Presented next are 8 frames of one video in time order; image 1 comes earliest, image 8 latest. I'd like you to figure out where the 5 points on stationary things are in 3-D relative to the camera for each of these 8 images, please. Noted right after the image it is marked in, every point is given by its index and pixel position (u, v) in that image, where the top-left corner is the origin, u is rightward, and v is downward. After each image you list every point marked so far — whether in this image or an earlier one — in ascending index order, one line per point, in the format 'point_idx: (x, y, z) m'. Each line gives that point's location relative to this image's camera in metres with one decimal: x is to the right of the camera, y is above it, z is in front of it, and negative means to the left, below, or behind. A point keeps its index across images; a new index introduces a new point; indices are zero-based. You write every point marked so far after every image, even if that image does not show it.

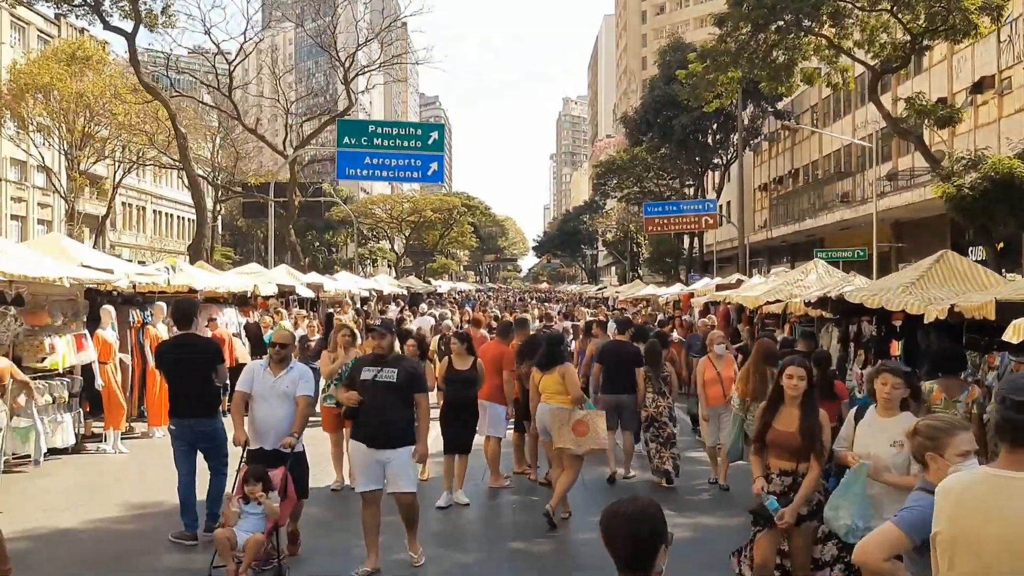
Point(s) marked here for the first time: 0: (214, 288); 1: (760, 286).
0: (-4.9, 0.0, +14.8) m
1: (+4.2, 0.0, +15.4) m
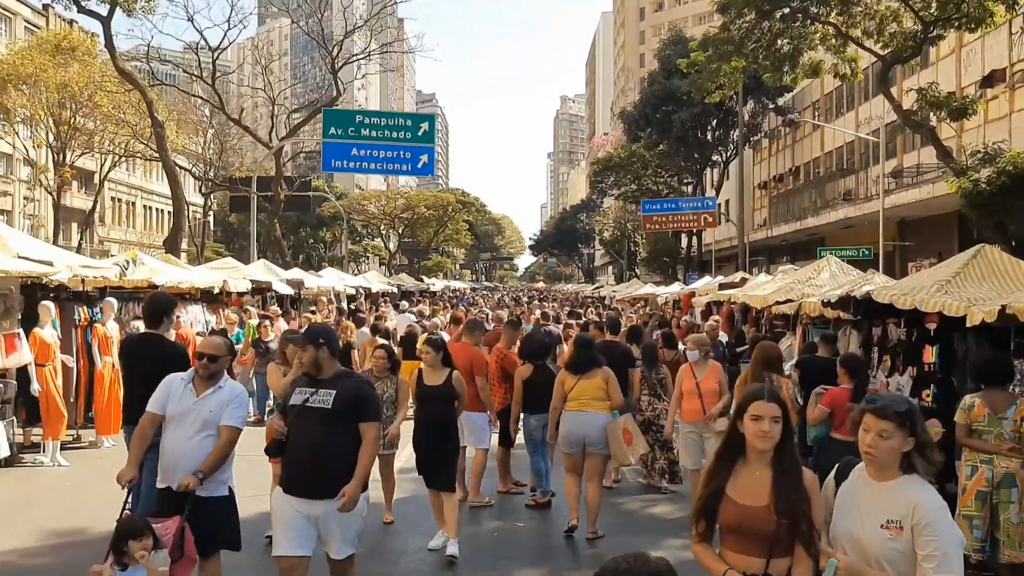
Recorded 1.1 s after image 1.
0: (-5.1, +0.1, +13.7) m
1: (+4.0, 0.0, +14.3) m
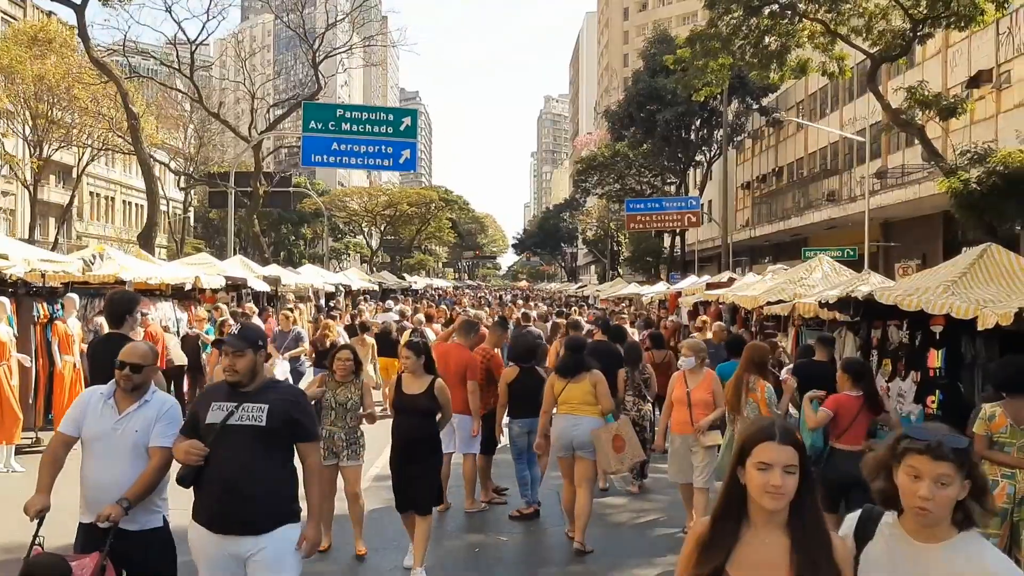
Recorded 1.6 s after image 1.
0: (-5.4, +0.1, +13.1) m
1: (+3.8, 0.0, +13.9) m
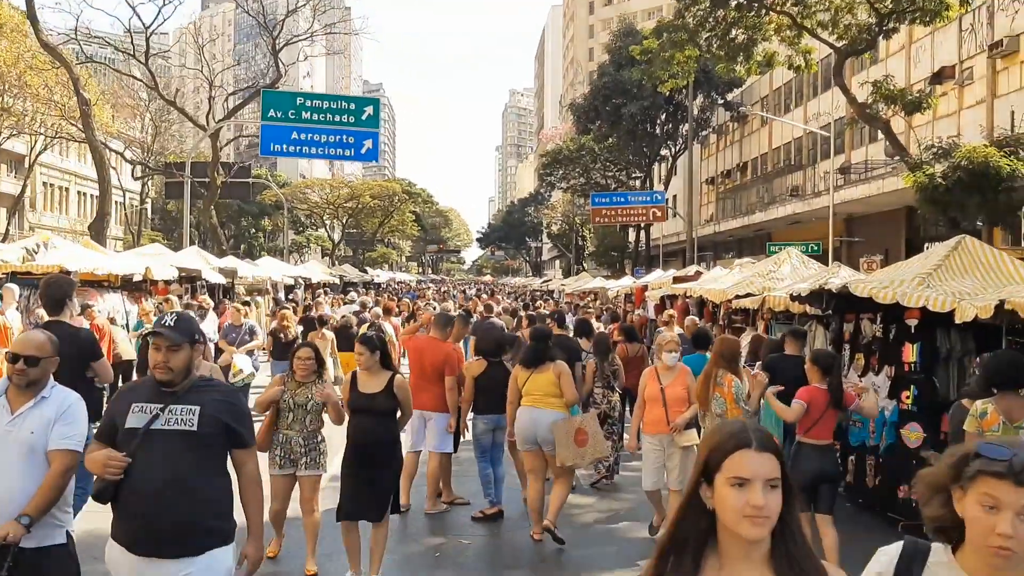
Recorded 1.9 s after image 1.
0: (-5.9, +0.2, +12.6) m
1: (+3.2, +0.2, +13.7) m
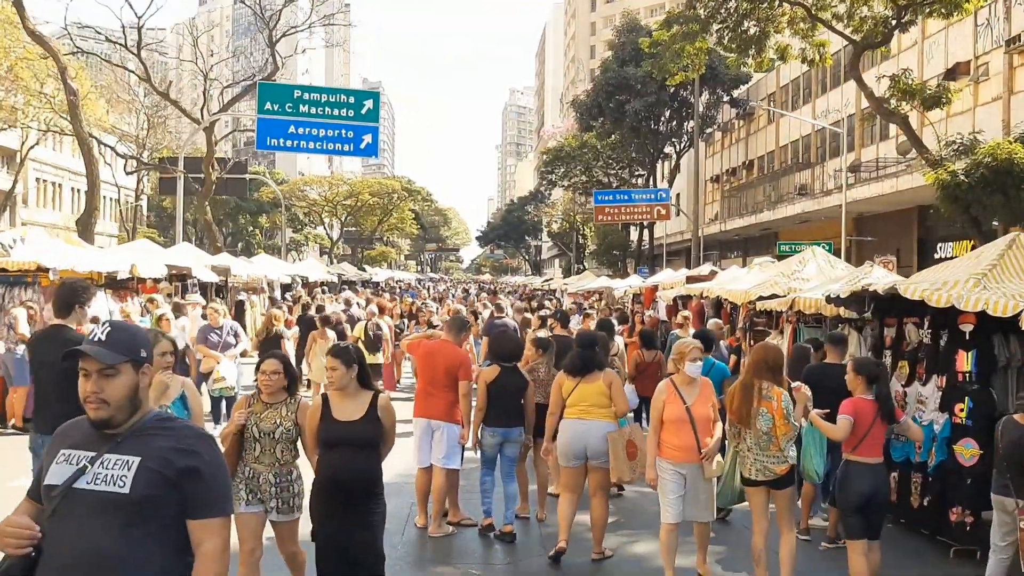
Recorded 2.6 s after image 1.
0: (-5.8, +0.3, +11.8) m
1: (+3.3, +0.1, +13.0) m
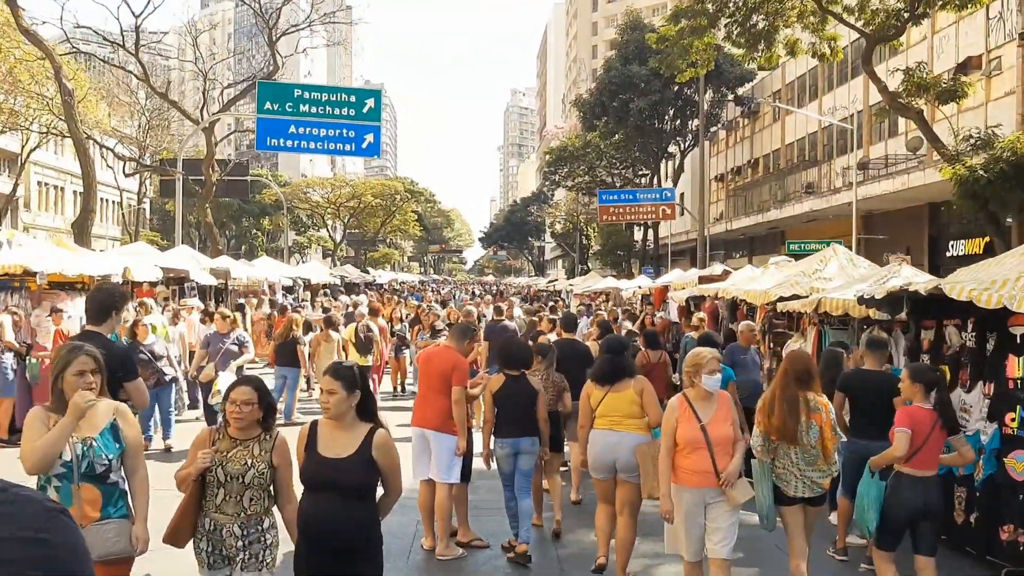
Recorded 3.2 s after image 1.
0: (-5.7, +0.2, +11.4) m
1: (+3.4, +0.1, +12.5) m
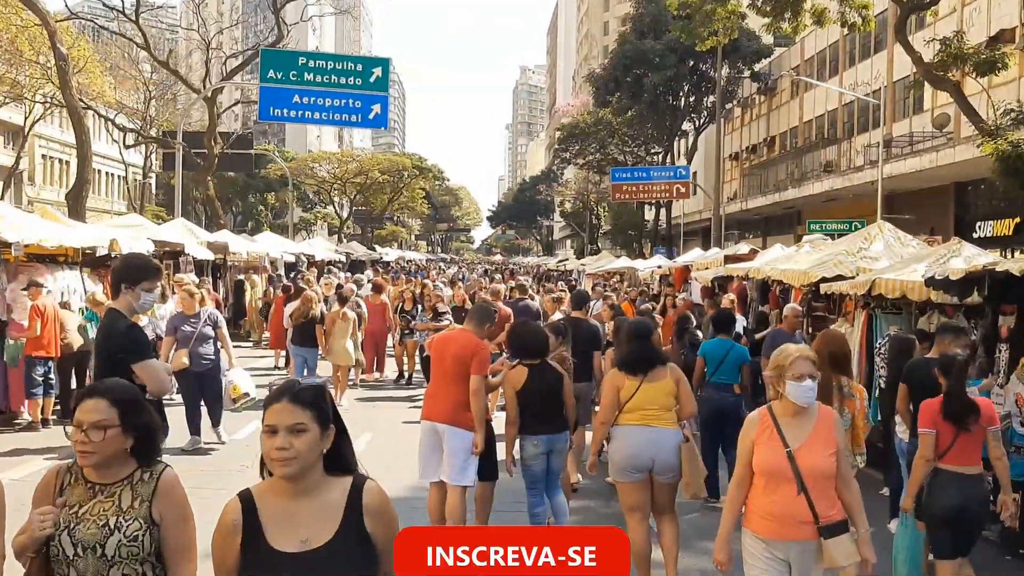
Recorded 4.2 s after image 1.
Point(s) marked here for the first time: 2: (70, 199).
0: (-5.5, +0.5, +10.5) m
1: (+3.6, +0.4, +11.6) m
2: (-9.4, +1.9, +19.0) m
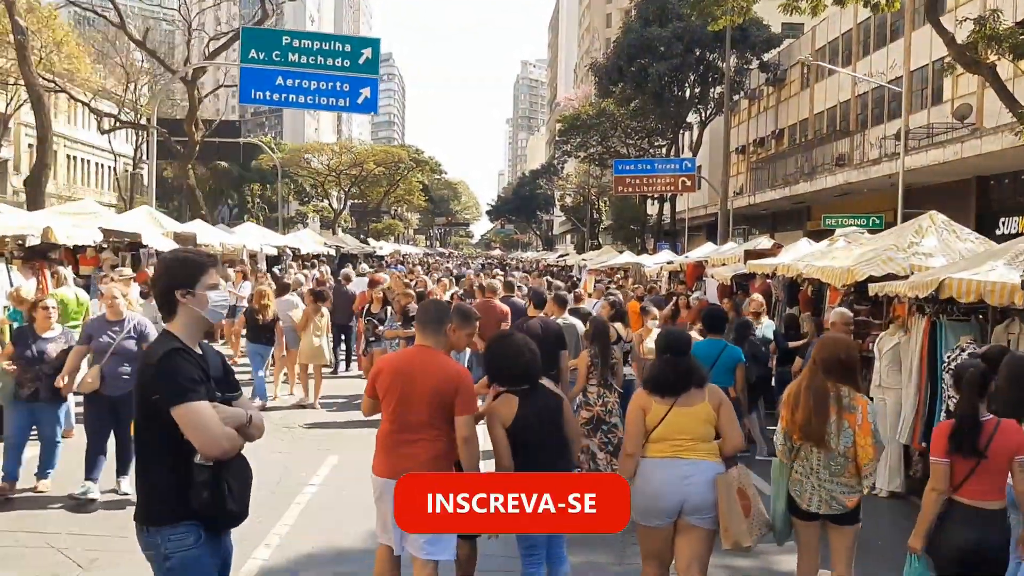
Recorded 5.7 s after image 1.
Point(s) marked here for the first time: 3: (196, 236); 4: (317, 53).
0: (-5.5, +0.6, +9.0) m
1: (+3.6, +0.4, +10.1) m
2: (-9.4, +2.0, +17.5) m
3: (-6.0, +1.0, +17.4) m
4: (-4.1, +5.0, +18.9) m
